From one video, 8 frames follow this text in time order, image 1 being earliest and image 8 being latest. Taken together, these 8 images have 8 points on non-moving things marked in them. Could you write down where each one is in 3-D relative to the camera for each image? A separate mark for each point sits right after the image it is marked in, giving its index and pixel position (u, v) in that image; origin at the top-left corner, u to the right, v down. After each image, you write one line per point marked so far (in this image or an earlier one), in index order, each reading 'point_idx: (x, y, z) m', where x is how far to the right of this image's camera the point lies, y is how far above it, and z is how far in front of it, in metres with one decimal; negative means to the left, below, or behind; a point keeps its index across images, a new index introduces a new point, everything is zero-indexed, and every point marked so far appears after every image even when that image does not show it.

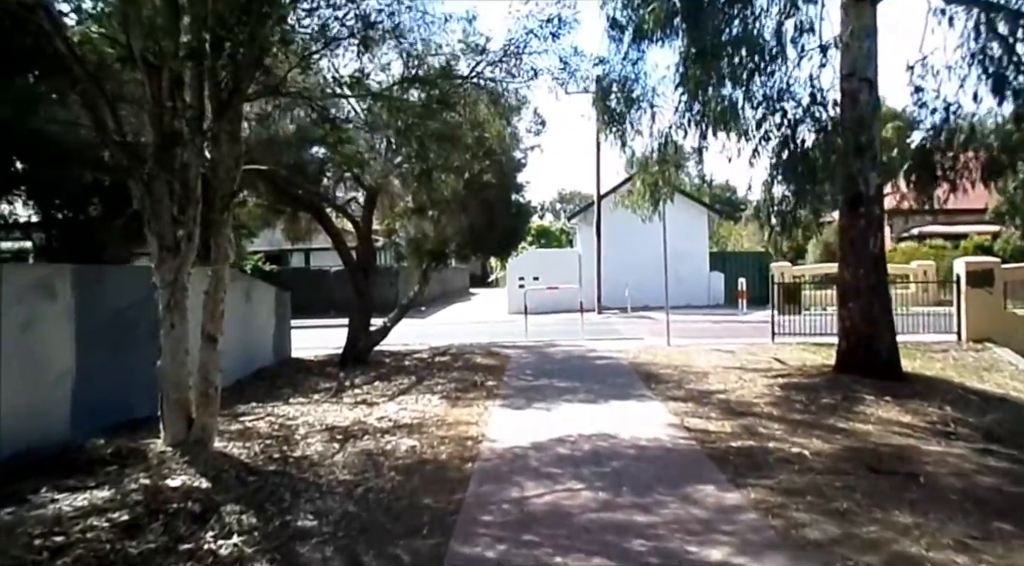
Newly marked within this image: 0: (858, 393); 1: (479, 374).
0: (+4.4, -1.4, +8.8) m
1: (-0.6, -1.6, +11.8) m
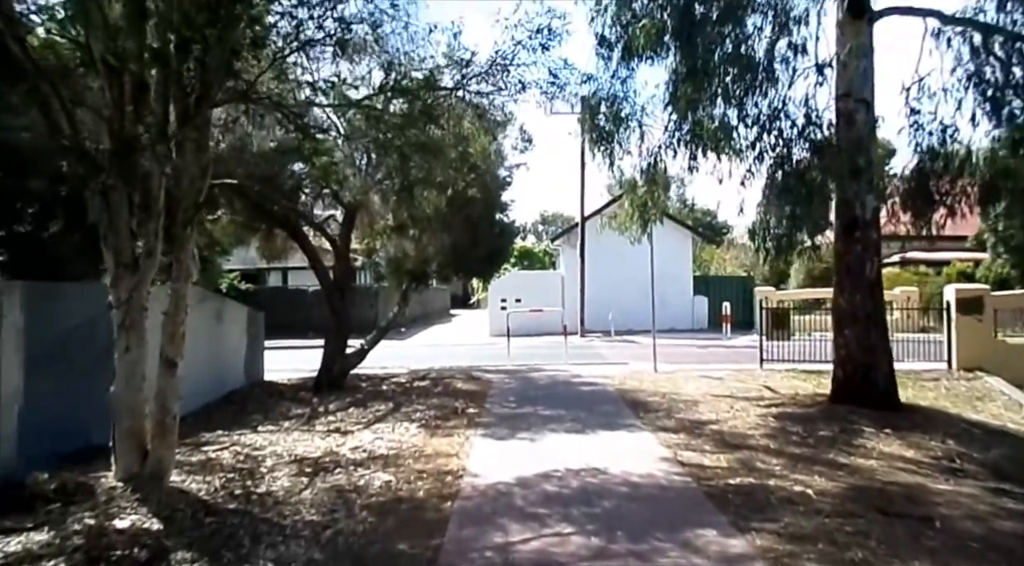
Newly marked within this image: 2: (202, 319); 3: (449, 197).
0: (+4.2, -1.7, +8.4) m
1: (-0.8, -1.9, +11.3) m
2: (-5.1, -0.6, +11.4) m
3: (-1.2, +1.6, +12.6) m
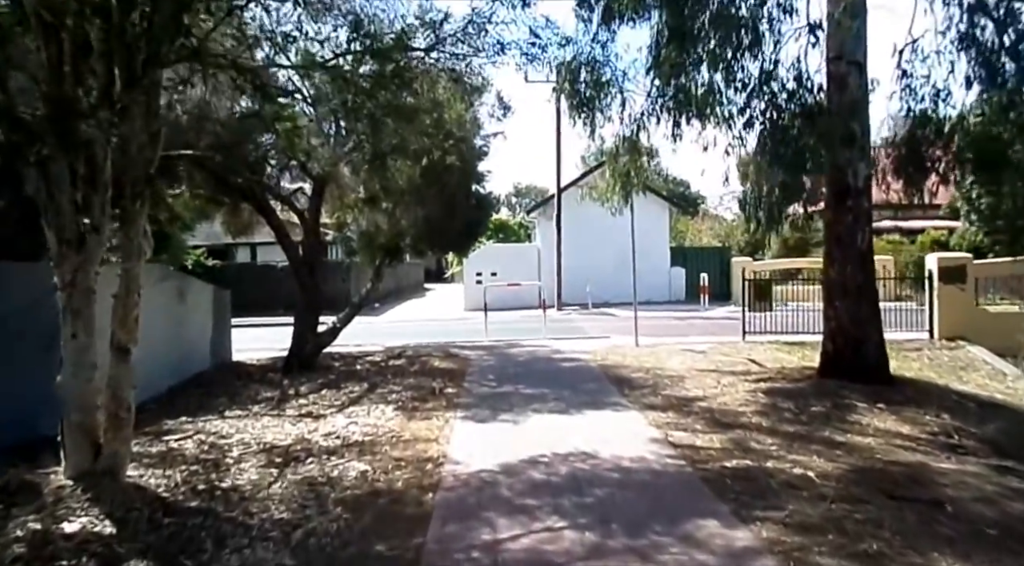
0: (+4.0, -1.4, +8.2) m
1: (-1.2, -1.5, +10.9) m
2: (-5.4, -0.2, +10.8) m
3: (-1.6, +2.0, +12.0) m
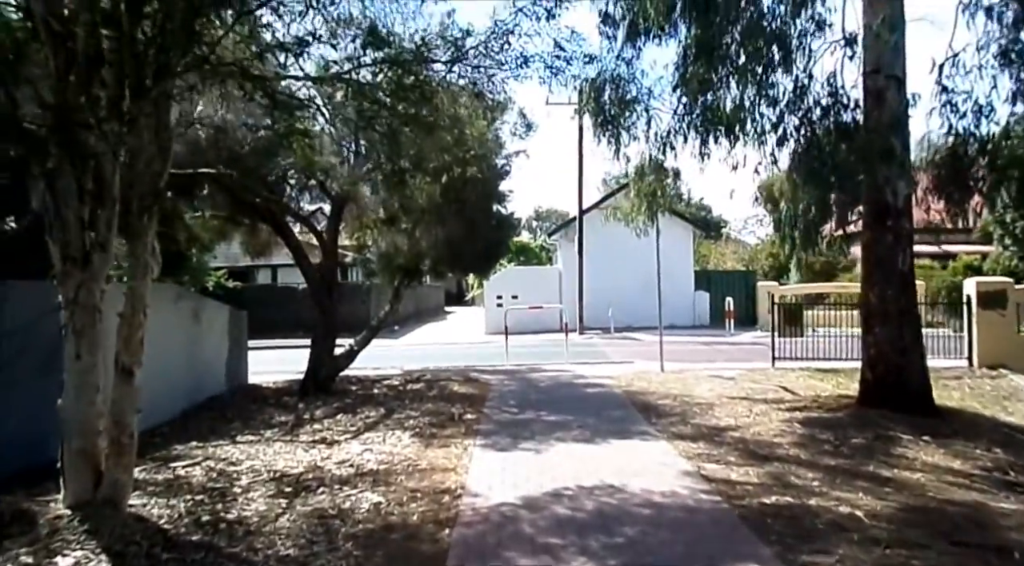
0: (+4.2, -1.6, +7.7) m
1: (-0.8, -1.9, +10.5) m
2: (-5.1, -0.6, +10.6) m
3: (-1.2, +1.7, +11.8) m
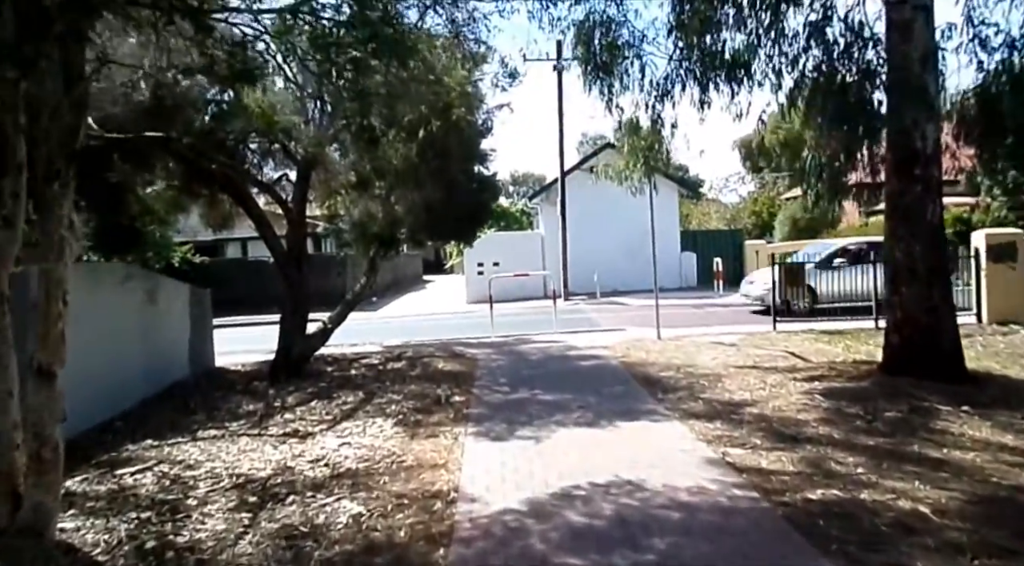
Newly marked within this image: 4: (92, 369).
0: (+4.2, -1.2, +7.0) m
1: (-1.0, -1.4, +9.6) m
2: (-5.3, -0.3, +9.6) m
3: (-1.5, +2.1, +10.8) m
4: (-5.2, -1.1, +8.5) m
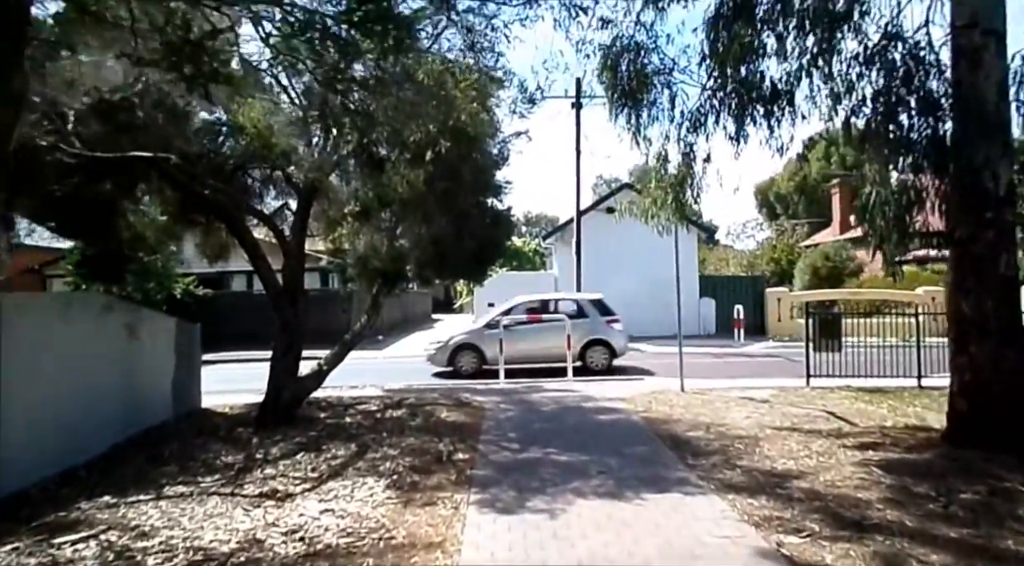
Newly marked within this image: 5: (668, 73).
0: (+4.3, -1.7, +5.9) m
1: (-0.8, -2.0, +8.7) m
2: (-5.1, -0.7, +8.7) m
3: (-1.2, +1.5, +10.0) m
4: (-5.0, -1.4, +7.7) m
5: (+2.1, +2.8, +9.1) m
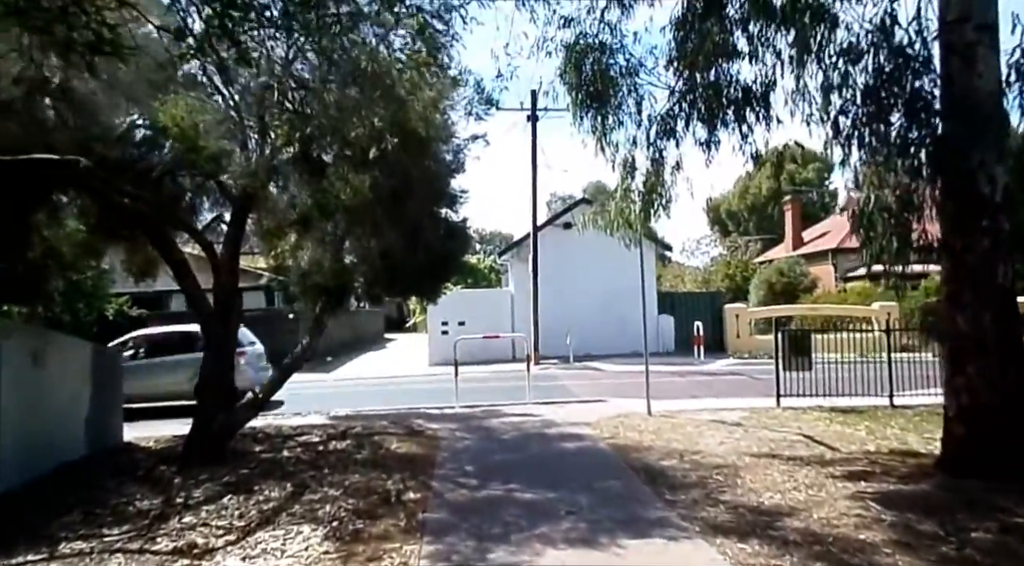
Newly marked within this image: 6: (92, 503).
0: (+4.0, -1.8, +5.4) m
1: (-1.3, -2.2, +7.8) m
2: (-5.6, -0.9, +7.6) m
3: (-1.8, +1.3, +9.2) m
4: (-5.5, -1.6, +6.5) m
5: (+1.5, +2.6, +8.5) m
6: (-4.5, -2.3, +7.4) m
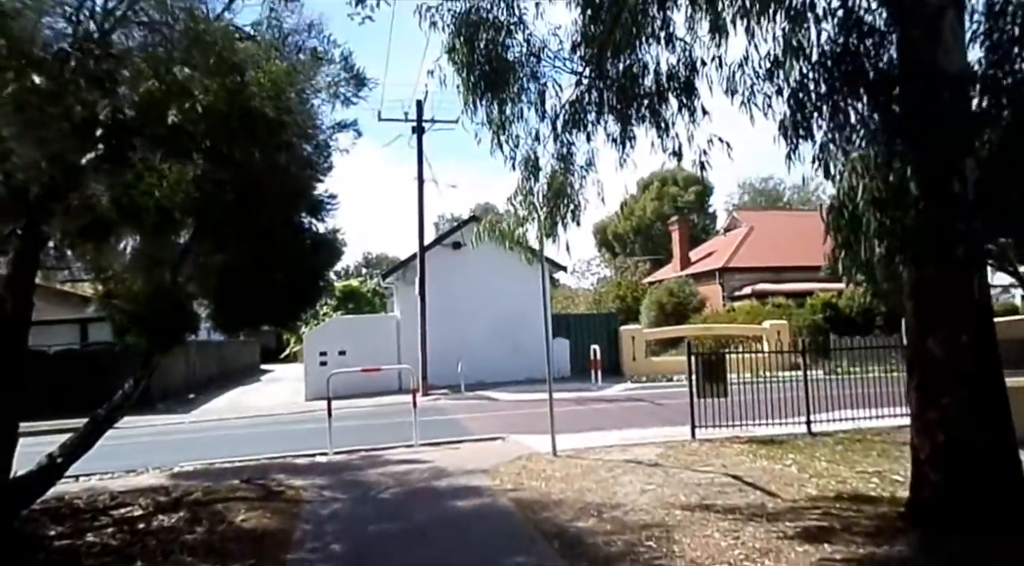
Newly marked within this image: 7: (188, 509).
0: (+3.2, -1.9, +4.3) m
1: (-2.3, -2.4, +5.8) m
2: (-6.6, -1.1, +5.0) m
3: (-3.1, +1.0, +7.2) m
4: (-6.2, -1.8, +3.9) m
5: (+0.3, +2.3, +7.2) m
6: (-5.4, -2.6, +4.9) m
7: (-3.6, -2.5, +7.7) m
